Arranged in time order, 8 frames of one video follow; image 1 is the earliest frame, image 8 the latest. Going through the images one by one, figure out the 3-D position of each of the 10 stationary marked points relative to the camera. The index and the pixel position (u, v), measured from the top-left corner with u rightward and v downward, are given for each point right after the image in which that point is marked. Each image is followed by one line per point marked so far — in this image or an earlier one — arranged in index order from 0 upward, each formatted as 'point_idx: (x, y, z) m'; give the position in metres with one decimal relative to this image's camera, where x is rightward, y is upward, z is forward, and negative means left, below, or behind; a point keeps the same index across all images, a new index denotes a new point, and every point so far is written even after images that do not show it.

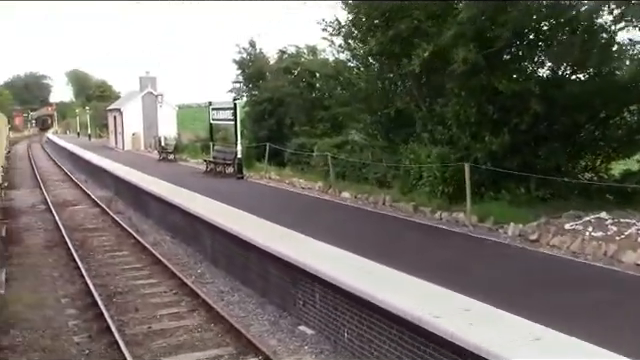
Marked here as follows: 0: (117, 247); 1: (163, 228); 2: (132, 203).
0: (-3.3, -1.1, +10.8) m
1: (-3.0, -0.9, +12.5) m
2: (-4.4, -0.6, +15.6) m
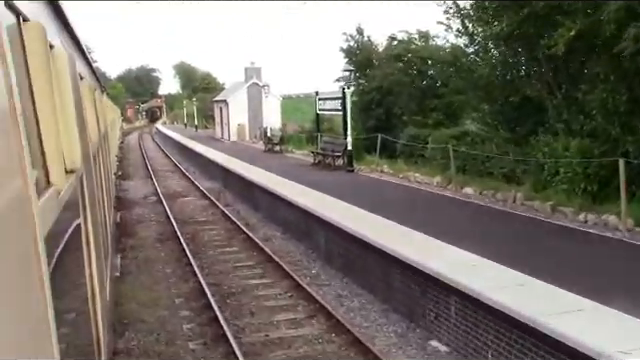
0: (-1.4, -1.0, +10.5) m
1: (-0.9, -0.8, +12.1) m
2: (-1.8, -0.4, +15.4) m
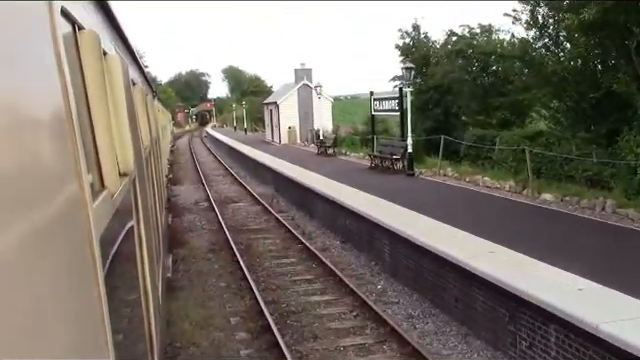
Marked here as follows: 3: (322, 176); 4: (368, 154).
0: (-0.5, -1.1, +9.9) m
1: (+0.2, -0.9, +11.5) m
2: (-0.6, -0.5, +14.8) m
3: (+0.1, +0.1, +15.3) m
4: (+1.3, +0.6, +16.8) m
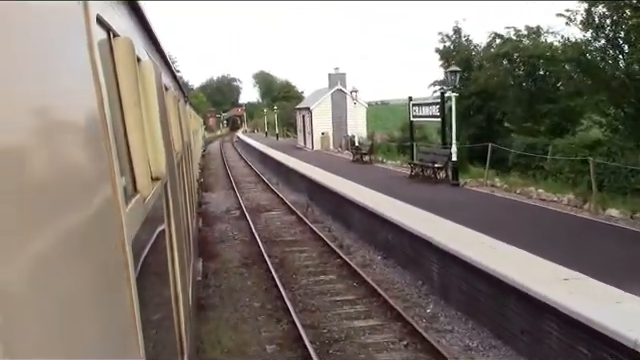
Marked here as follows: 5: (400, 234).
0: (0.0, -1.2, +9.2) m
1: (+0.8, -1.1, +10.8) m
2: (+0.2, -0.7, +14.2) m
3: (+0.9, -0.1, +14.6) m
4: (+2.1, +0.4, +16.0) m
5: (+1.1, -0.8, +9.3) m
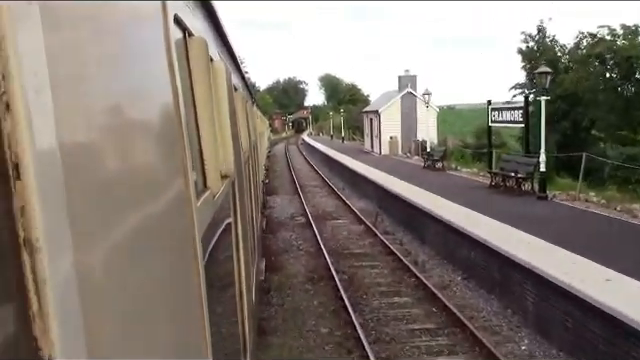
0: (+1.0, -1.3, +8.3) m
1: (+1.9, -1.2, +9.8) m
2: (+1.6, -0.8, +13.2) m
3: (+2.3, -0.3, +13.6) m
4: (+3.7, +0.2, +14.9) m
5: (+2.1, -0.9, +8.3) m
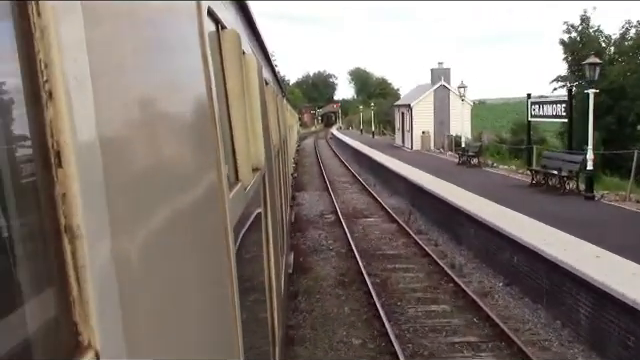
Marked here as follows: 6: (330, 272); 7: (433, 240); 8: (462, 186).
0: (+1.3, -1.3, +7.7) m
1: (+2.3, -1.2, +9.2) m
2: (+2.2, -0.8, +12.6) m
3: (+3.0, -0.2, +13.0) m
4: (+4.4, +0.3, +14.2) m
5: (+2.4, -0.9, +7.7) m
6: (+0.1, -1.3, +9.2) m
7: (+1.9, -1.0, +11.2) m
8: (+3.0, -0.1, +14.1) m
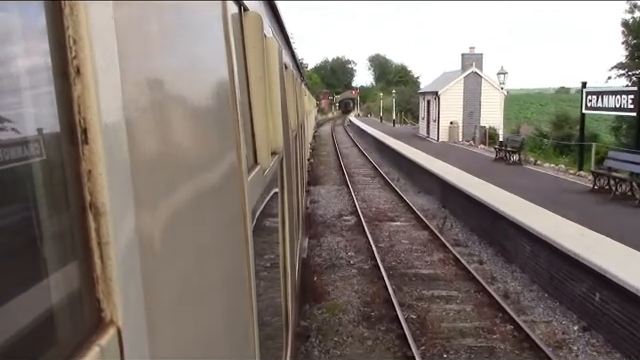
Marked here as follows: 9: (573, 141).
0: (+1.5, -1.4, +5.9) m
1: (+2.5, -1.3, +7.3) m
2: (+2.5, -0.8, +10.7) m
3: (+3.3, -0.3, +11.1) m
4: (+4.8, +0.2, +12.2) m
5: (+2.6, -1.0, +5.8) m
6: (+0.3, -1.3, +7.4) m
7: (+2.2, -1.0, +9.3) m
8: (+3.4, -0.1, +12.2) m
9: (+5.3, +0.8, +14.1) m
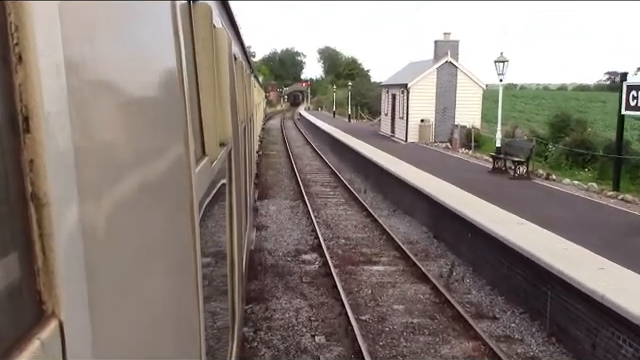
0: (+1.3, -1.8, +2.5) m
1: (+2.2, -1.6, +4.0) m
2: (+1.9, -1.1, +7.4) m
3: (+2.7, -0.6, +7.8) m
4: (+4.1, -0.1, +9.1) m
5: (+2.4, -1.4, +2.6) m
6: (0.0, -1.6, +3.9) m
7: (+1.7, -1.4, +6.0) m
8: (+2.7, -0.5, +8.9) m
9: (+4.5, +0.5, +11.0) m
